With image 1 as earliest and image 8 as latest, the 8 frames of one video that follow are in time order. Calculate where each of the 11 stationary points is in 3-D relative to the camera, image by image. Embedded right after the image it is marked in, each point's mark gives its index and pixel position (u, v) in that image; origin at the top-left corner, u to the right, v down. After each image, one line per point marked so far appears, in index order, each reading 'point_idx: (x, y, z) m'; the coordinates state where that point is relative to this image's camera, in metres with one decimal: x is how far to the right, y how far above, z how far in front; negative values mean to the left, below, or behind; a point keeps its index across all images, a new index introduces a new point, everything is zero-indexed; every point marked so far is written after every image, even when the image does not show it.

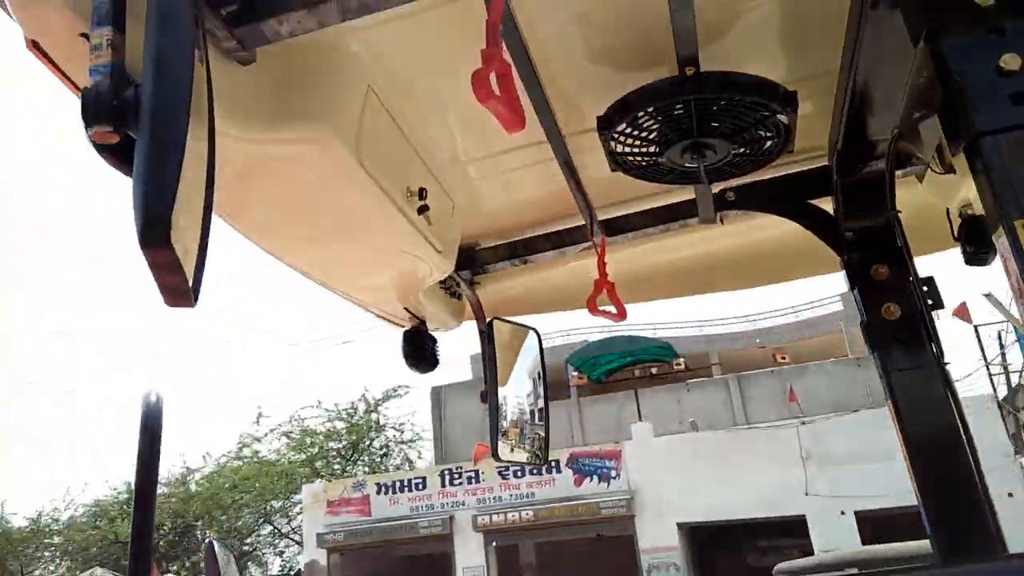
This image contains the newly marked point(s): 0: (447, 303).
0: (-0.2, 0.0, +2.1) m
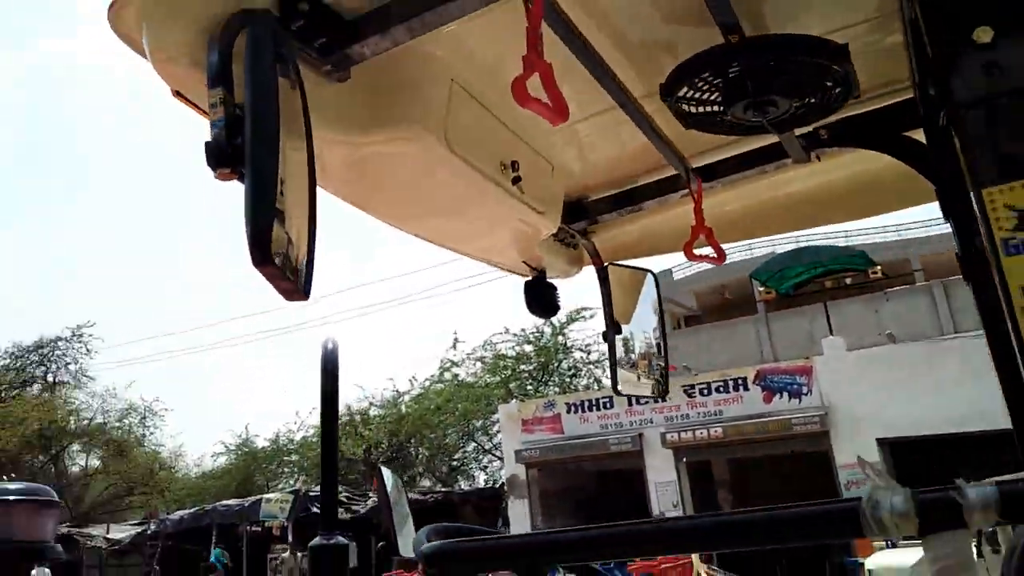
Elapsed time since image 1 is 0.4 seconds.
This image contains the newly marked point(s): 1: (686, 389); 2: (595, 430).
0: (+0.1, +0.1, +2.3) m
1: (+3.7, -2.0, +16.8) m
2: (+1.9, -3.0, +17.5) m
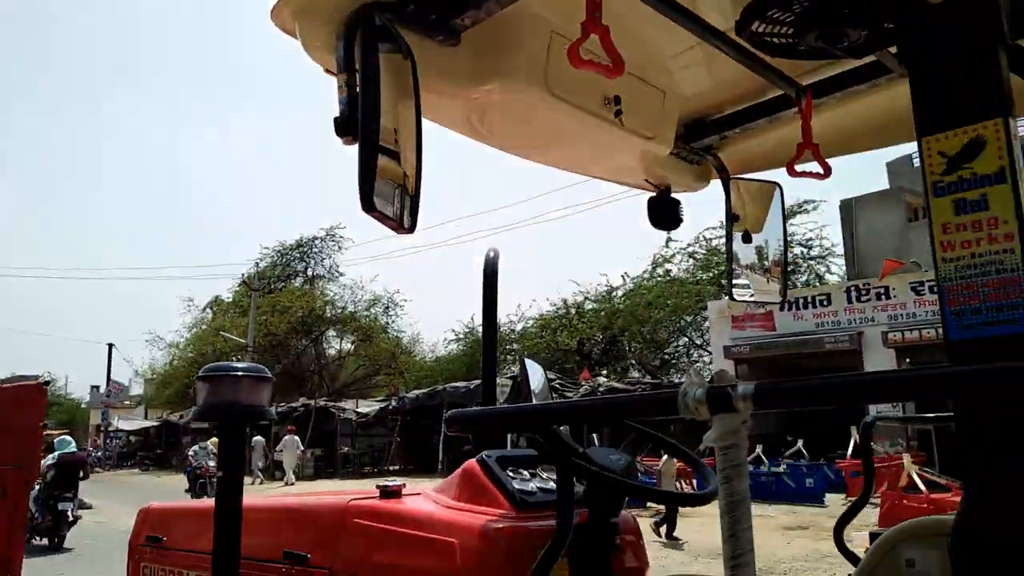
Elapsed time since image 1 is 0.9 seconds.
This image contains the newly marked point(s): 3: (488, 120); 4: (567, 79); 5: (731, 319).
0: (+0.5, +0.4, +2.5) m
1: (+7.8, +0.1, +15.7) m
2: (+6.3, -0.8, +16.9) m
3: (-0.1, +0.4, +2.0) m
4: (+0.1, +0.5, +1.9) m
5: (+5.0, -0.6, +18.3) m
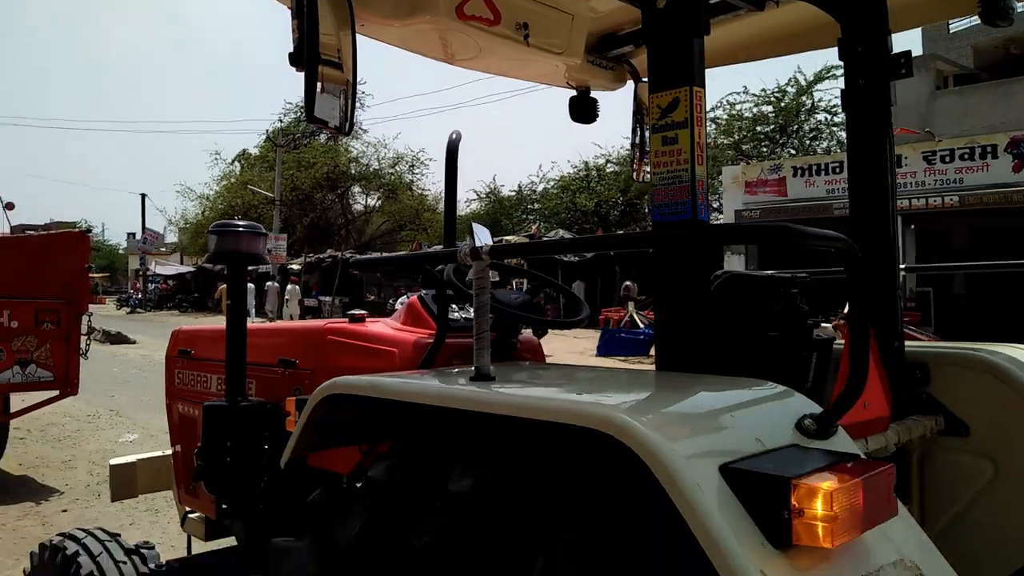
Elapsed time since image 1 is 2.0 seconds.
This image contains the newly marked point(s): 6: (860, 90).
0: (+0.4, +0.8, +3.0) m
1: (+8.1, +2.6, +15.8) m
2: (+6.6, +2.0, +17.2) m
3: (-0.3, +0.8, +2.5) m
4: (-0.1, +0.9, +2.4) m
5: (+5.4, +2.4, +18.6) m
6: (+0.9, +0.5, +2.2) m
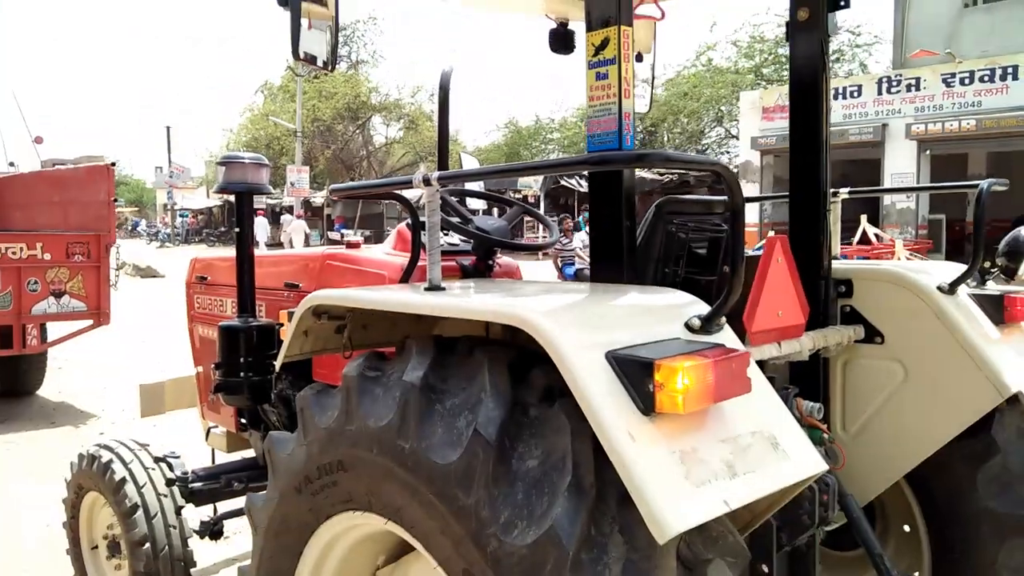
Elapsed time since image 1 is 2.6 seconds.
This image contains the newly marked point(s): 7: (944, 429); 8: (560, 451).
0: (+0.3, +1.1, +3.2) m
1: (+8.4, +4.0, +15.5) m
2: (+6.9, +3.6, +17.0) m
3: (-0.3, +1.0, +2.7) m
4: (-0.2, +1.1, +2.6) m
5: (+5.8, +4.1, +18.4) m
6: (+0.8, +0.8, +2.3) m
7: (+1.1, -0.4, +2.1) m
8: (+0.1, -0.3, +1.3) m
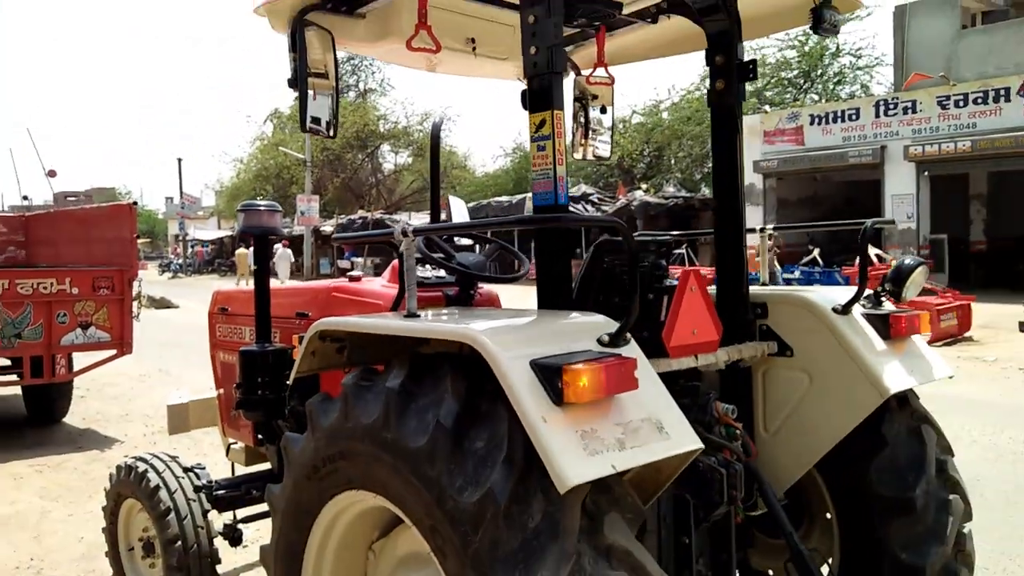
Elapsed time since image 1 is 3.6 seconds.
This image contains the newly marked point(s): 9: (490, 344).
0: (+0.2, +1.0, +3.7) m
1: (+8.4, +3.7, +16.0) m
2: (+7.0, +3.2, +17.5) m
3: (-0.5, +0.9, +3.2) m
4: (-0.3, +1.0, +3.1) m
5: (+5.8, +3.6, +18.9) m
6: (+0.7, +0.7, +2.8) m
7: (+1.0, -0.4, +2.6) m
8: (0.0, -0.3, +1.8) m
9: (0.0, -0.1, +1.8) m
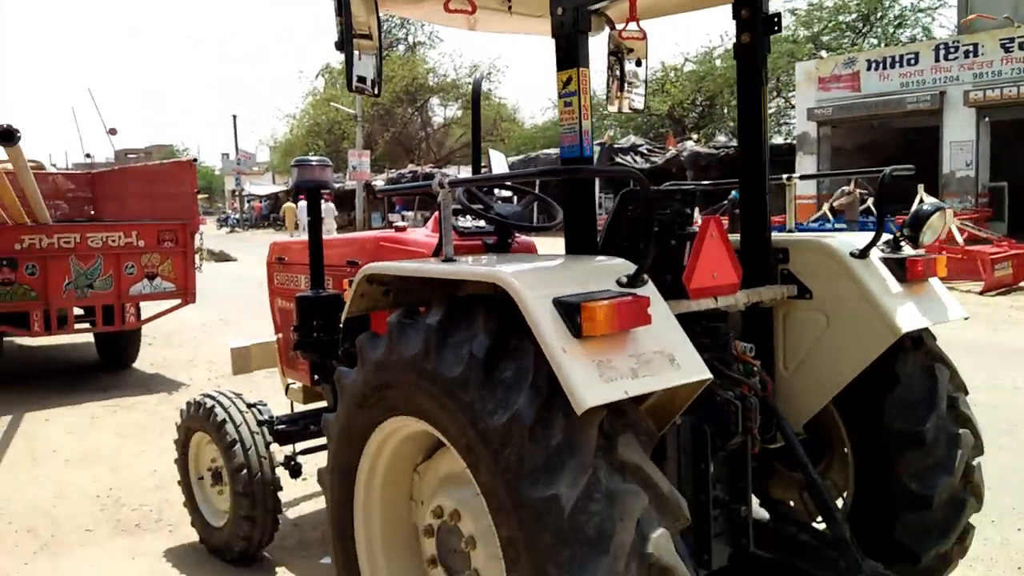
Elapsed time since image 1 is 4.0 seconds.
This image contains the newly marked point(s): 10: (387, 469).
0: (+0.4, +1.2, +3.8) m
1: (+9.3, +4.7, +15.4) m
2: (+8.0, +4.2, +17.0) m
3: (-0.3, +1.1, +3.3) m
4: (-0.1, +1.2, +3.2) m
5: (+6.9, +4.7, +18.4) m
6: (+0.8, +0.9, +2.9) m
7: (+1.2, -0.3, +2.7) m
8: (0.0, -0.2, +2.0) m
9: (0.0, 0.0, +2.0) m
10: (-0.4, -0.6, +2.6) m
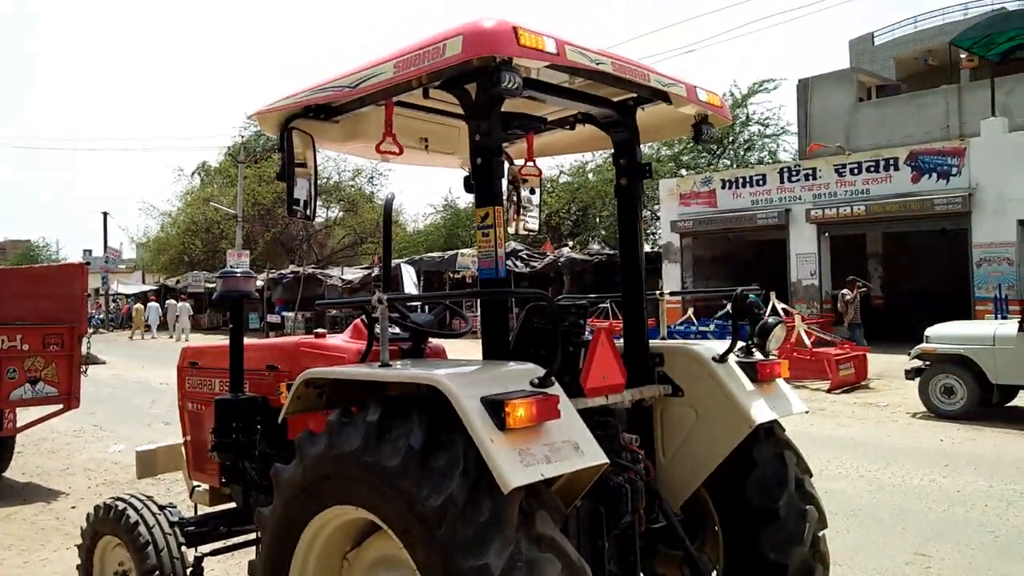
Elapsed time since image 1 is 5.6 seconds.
0: (-0.1, +0.7, +4.4) m
1: (+7.0, +2.6, +17.5) m
2: (+5.4, +1.9, +18.9) m
3: (-0.7, +0.6, +3.8) m
4: (-0.5, +0.7, +3.8) m
5: (+4.2, +2.3, +20.2) m
6: (+0.5, +0.5, +3.6) m
7: (+0.8, -0.7, +3.3) m
8: (-0.2, -0.5, +2.4) m
9: (-0.2, -0.3, +2.5) m
10: (-0.7, -1.0, +2.9) m
